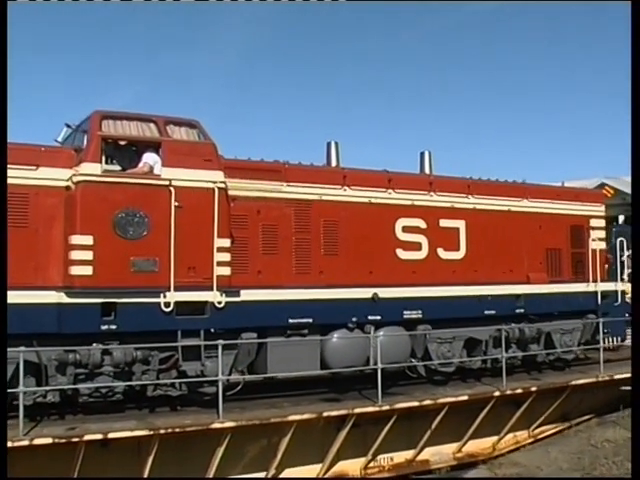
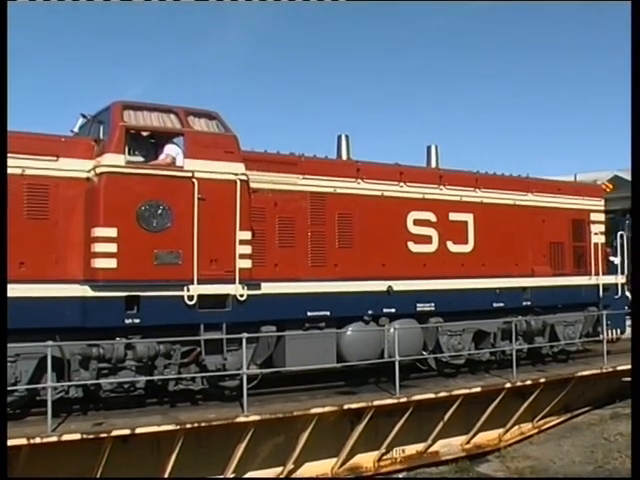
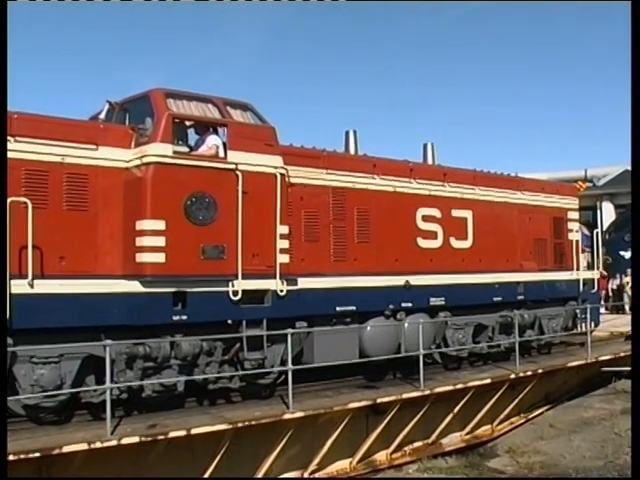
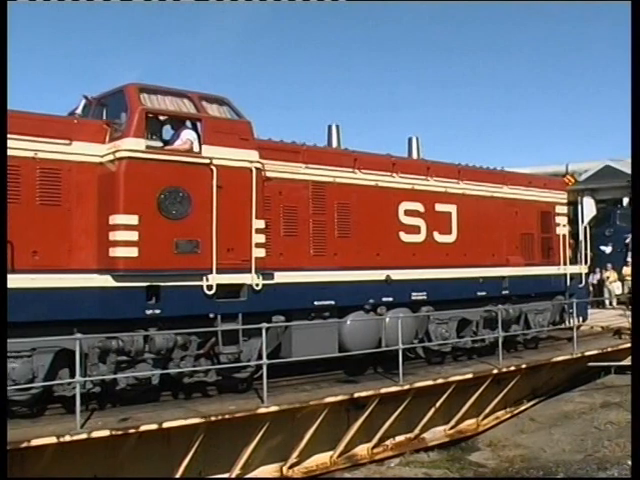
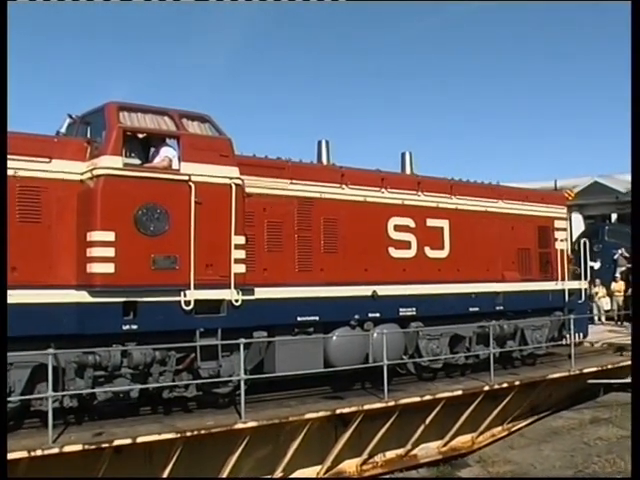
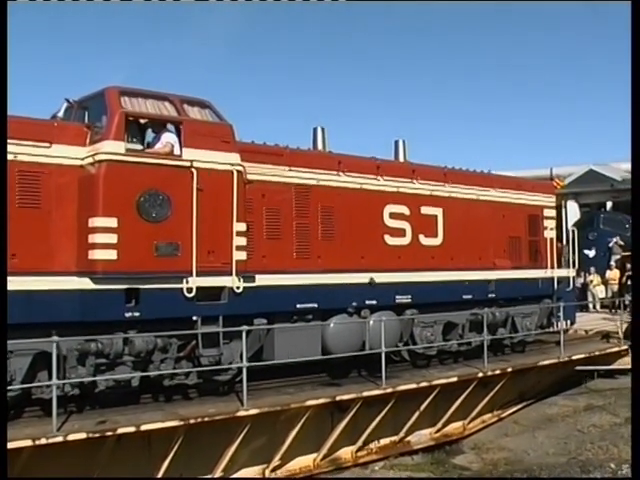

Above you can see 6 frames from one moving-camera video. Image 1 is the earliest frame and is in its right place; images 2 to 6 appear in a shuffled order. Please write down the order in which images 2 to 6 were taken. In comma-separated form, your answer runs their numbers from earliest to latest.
2, 5, 6, 4, 3
